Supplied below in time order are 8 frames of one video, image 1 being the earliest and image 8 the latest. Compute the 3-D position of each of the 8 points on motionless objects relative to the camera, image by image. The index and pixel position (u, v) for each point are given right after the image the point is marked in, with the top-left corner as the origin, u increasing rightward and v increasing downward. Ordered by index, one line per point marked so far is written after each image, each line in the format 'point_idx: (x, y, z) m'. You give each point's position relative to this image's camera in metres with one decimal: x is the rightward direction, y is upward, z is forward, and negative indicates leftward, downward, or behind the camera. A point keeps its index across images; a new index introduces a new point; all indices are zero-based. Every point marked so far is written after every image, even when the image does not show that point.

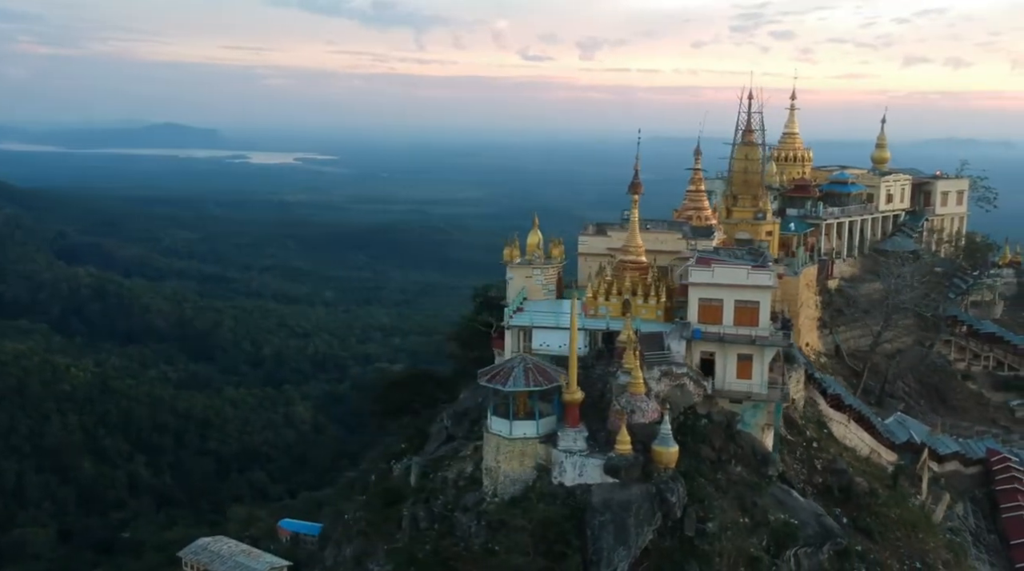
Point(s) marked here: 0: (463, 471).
0: (-0.8, -3.0, +14.4) m
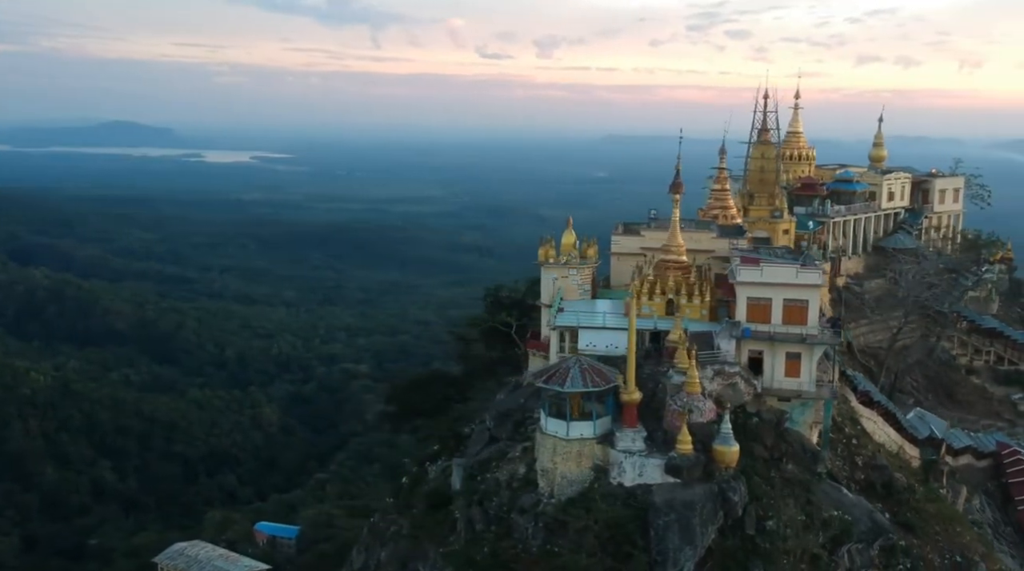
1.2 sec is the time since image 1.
0: (+0.1, -3.1, +14.4) m
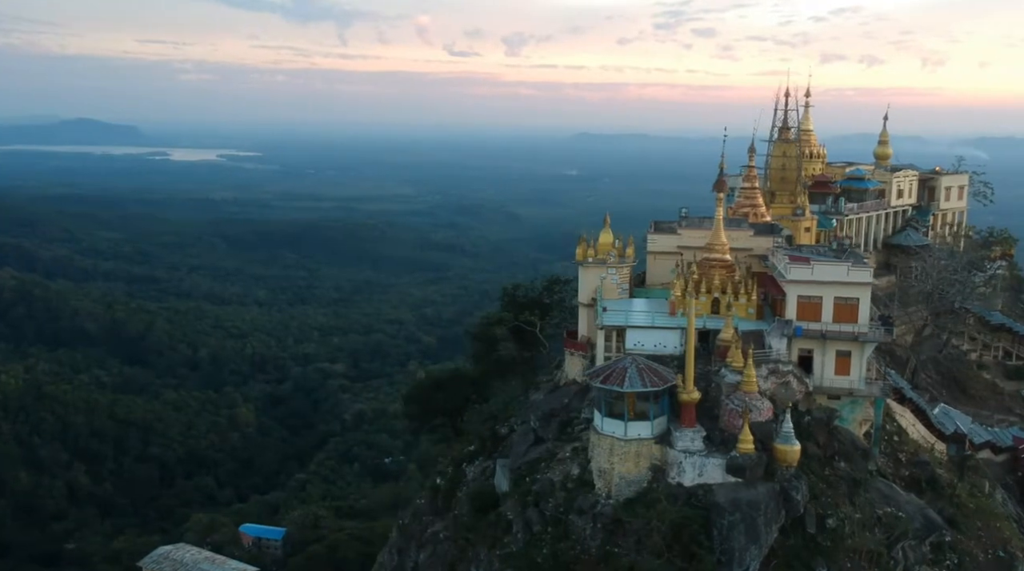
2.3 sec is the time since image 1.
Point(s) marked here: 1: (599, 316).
0: (+0.9, -3.1, +14.3) m
1: (+1.5, -0.6, +15.6) m
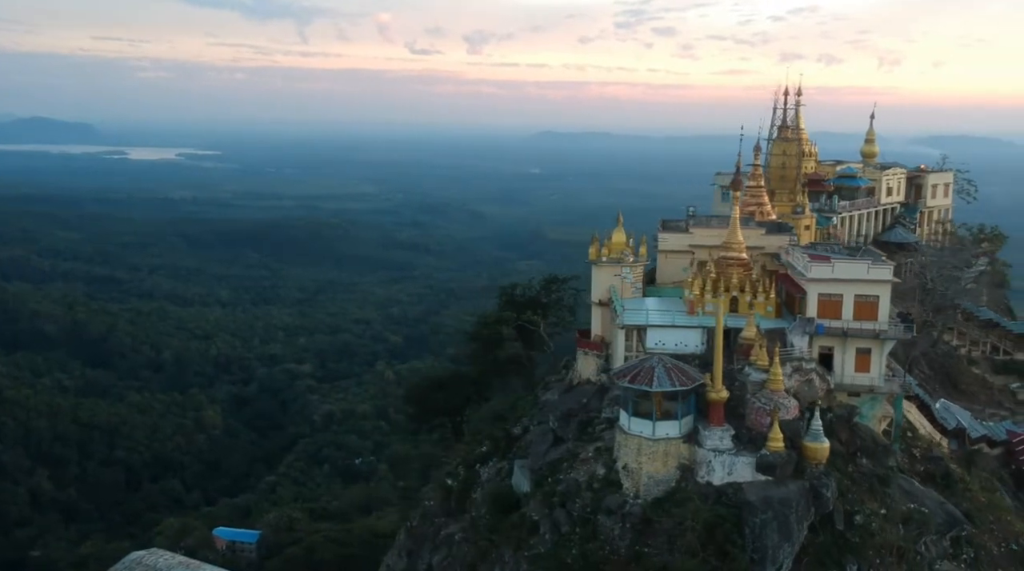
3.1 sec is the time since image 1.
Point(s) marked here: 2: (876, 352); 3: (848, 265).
0: (+1.3, -3.1, +14.2) m
1: (+1.9, -0.5, +15.6) m
2: (+6.1, -1.1, +14.8) m
3: (+5.6, +0.4, +14.7) m
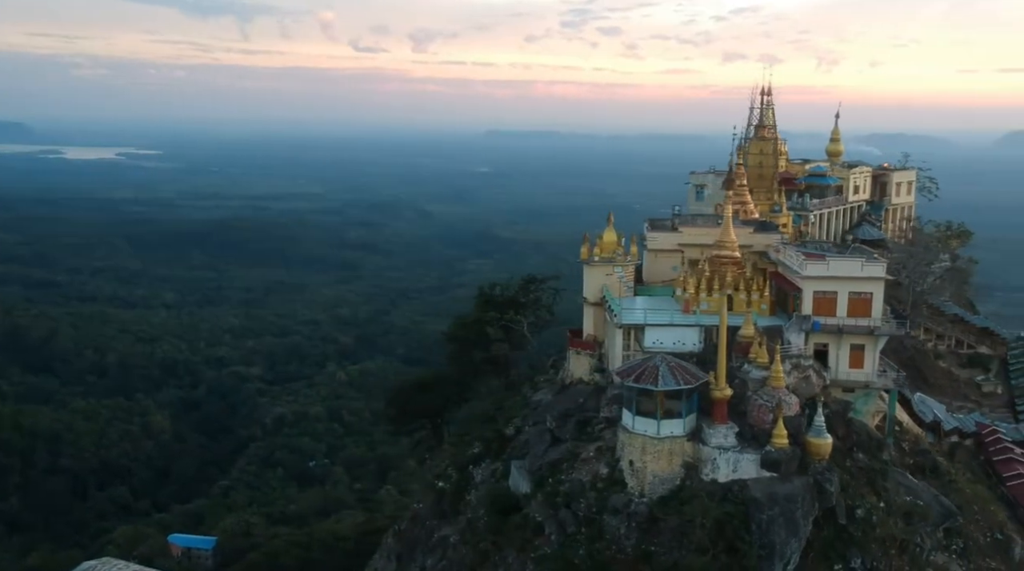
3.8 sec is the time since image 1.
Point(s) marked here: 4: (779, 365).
0: (+1.4, -3.0, +14.2) m
1: (+1.8, -0.5, +15.6) m
2: (+6.1, -1.1, +15.1) m
3: (+5.6, +0.4, +14.9) m
4: (+4.2, -1.3, +13.9) m
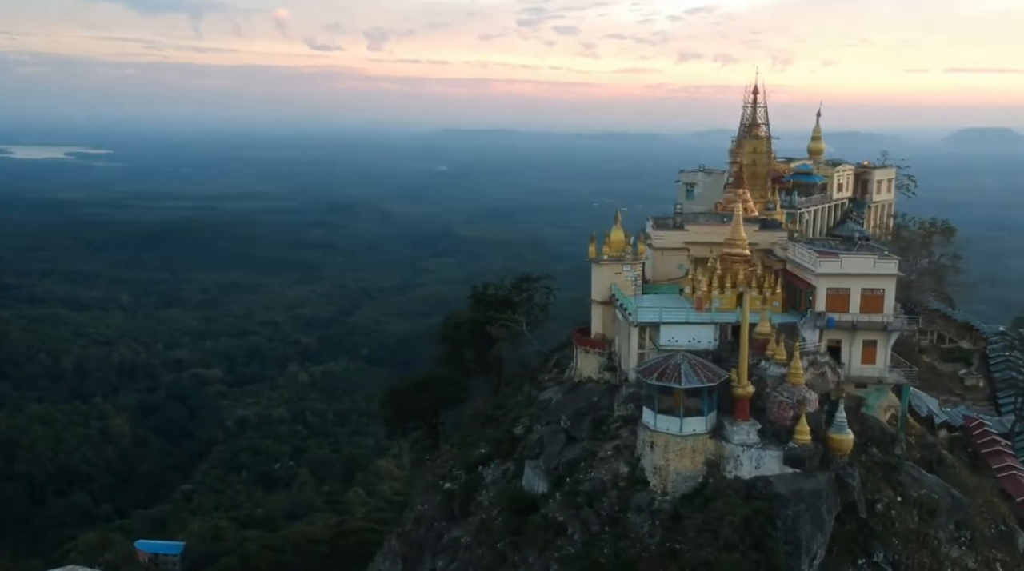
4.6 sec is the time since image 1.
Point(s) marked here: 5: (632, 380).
0: (+1.7, -3.0, +14.2) m
1: (+2.1, -0.5, +15.6) m
2: (+6.4, -1.0, +15.2) m
3: (+5.9, +0.5, +15.1) m
4: (+4.6, -1.2, +14.0) m
5: (+2.2, -1.7, +15.8) m
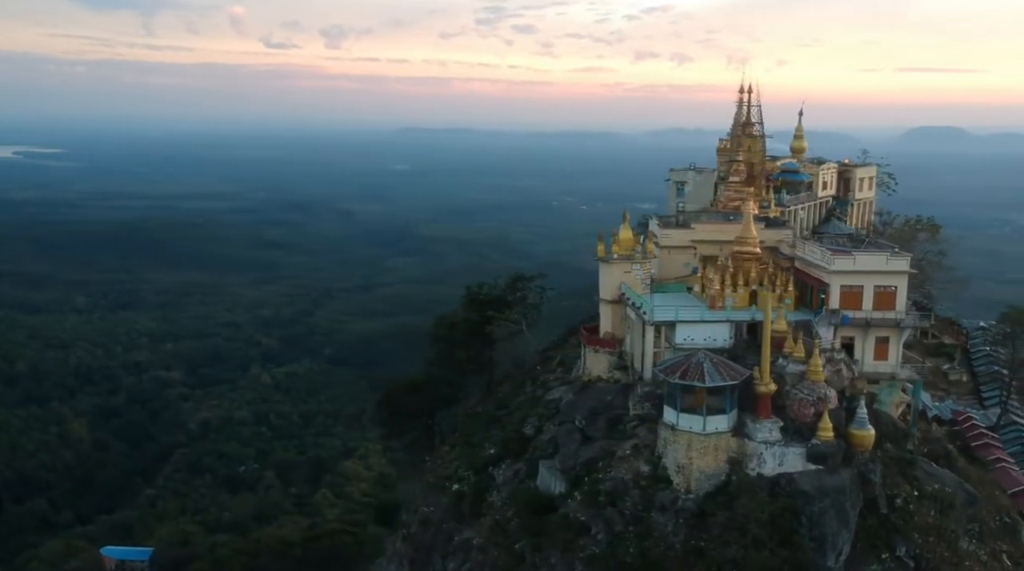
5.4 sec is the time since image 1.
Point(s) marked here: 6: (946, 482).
0: (+2.0, -3.0, +14.2) m
1: (+2.4, -0.5, +15.6) m
2: (+6.7, -1.0, +15.4) m
3: (+6.2, +0.5, +15.2) m
4: (+4.9, -1.2, +14.1) m
5: (+2.4, -1.7, +15.8) m
6: (+7.4, -3.4, +15.0) m
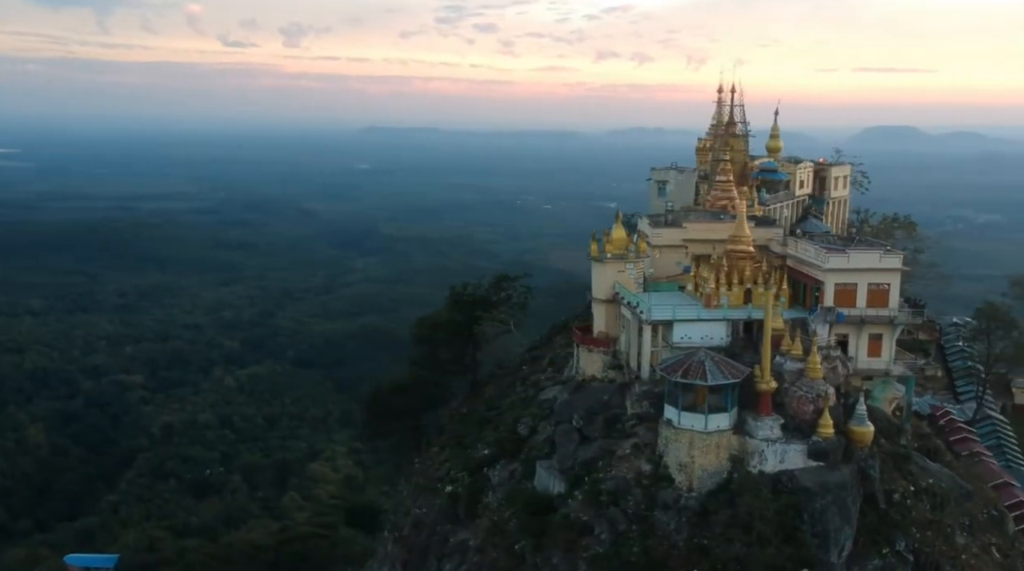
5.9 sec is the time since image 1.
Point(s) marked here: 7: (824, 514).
0: (+2.1, -3.0, +14.3) m
1: (+2.3, -0.5, +15.7) m
2: (+6.6, -0.9, +15.6) m
3: (+6.1, +0.5, +15.4) m
4: (+4.9, -1.1, +14.2) m
5: (+2.4, -1.7, +15.8) m
6: (+7.4, -3.3, +15.2) m
7: (+4.6, -3.4, +12.9) m
